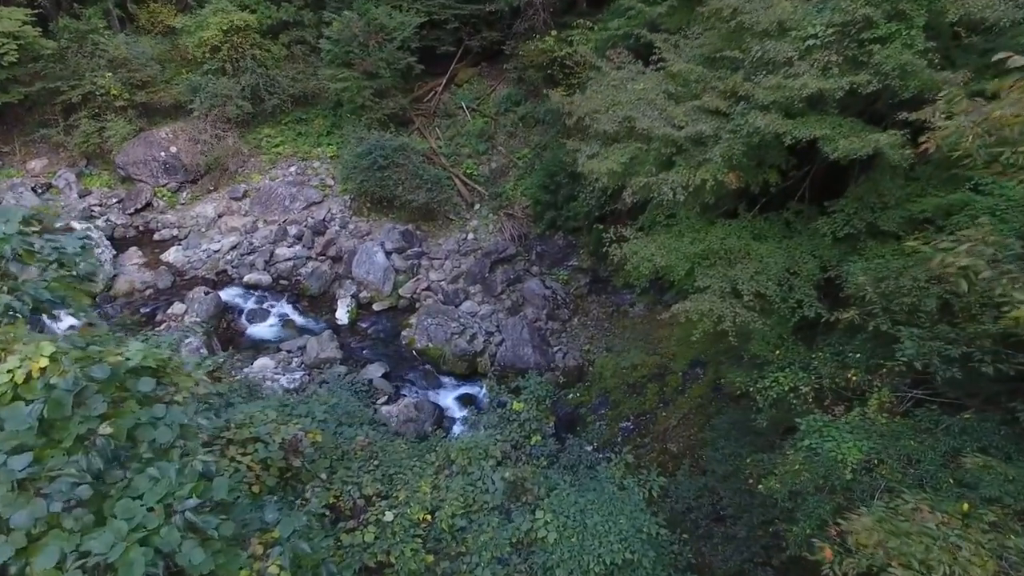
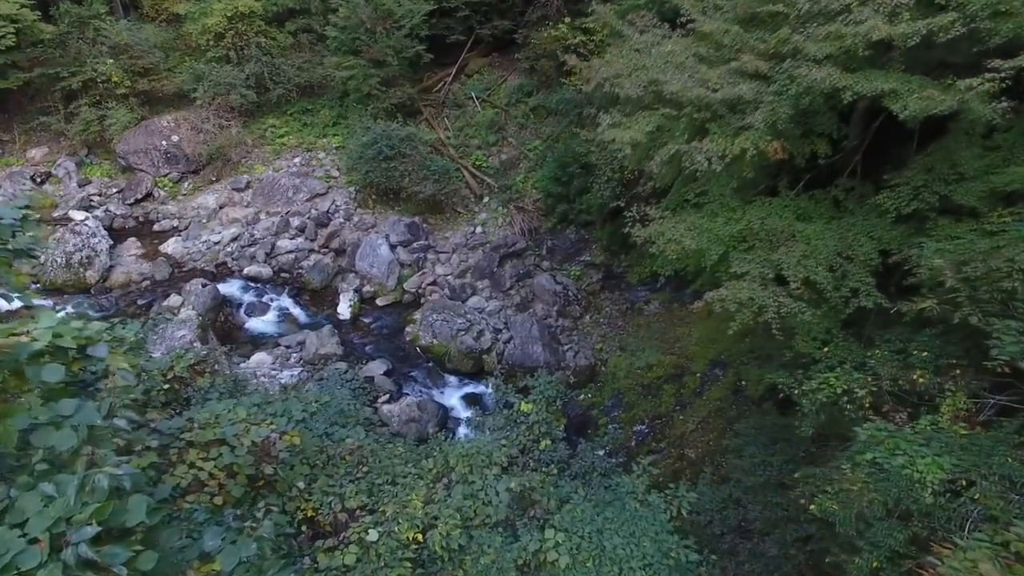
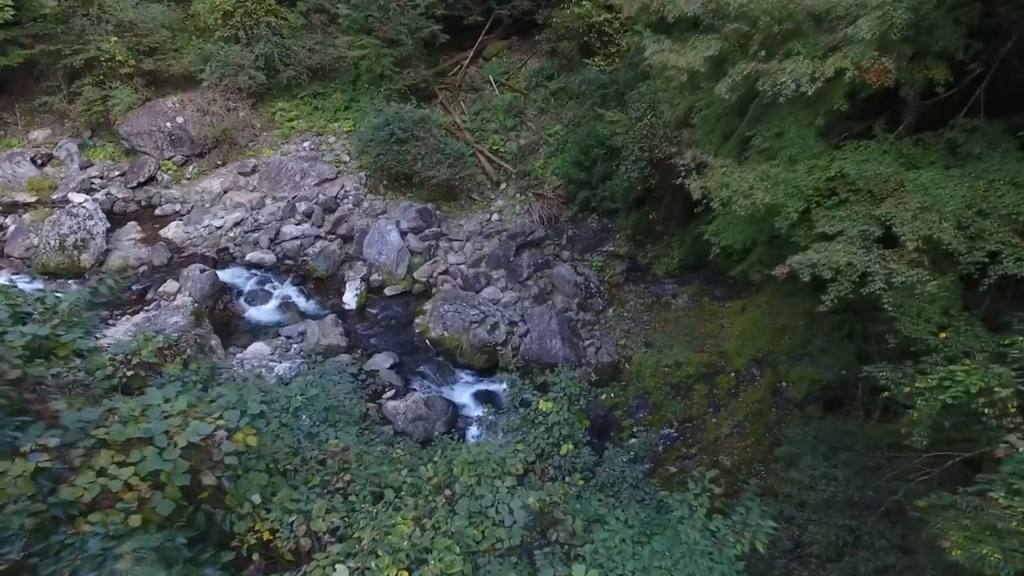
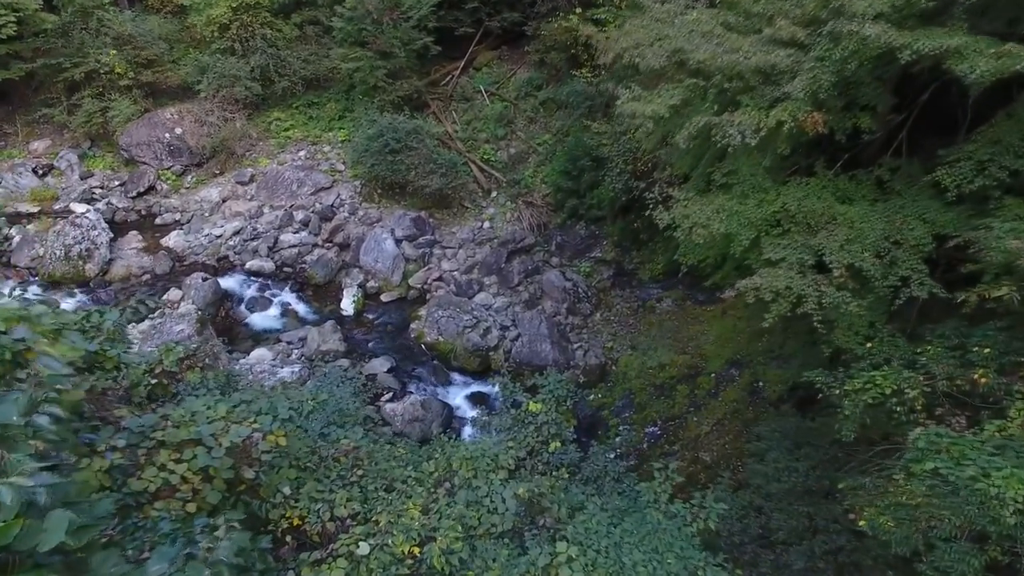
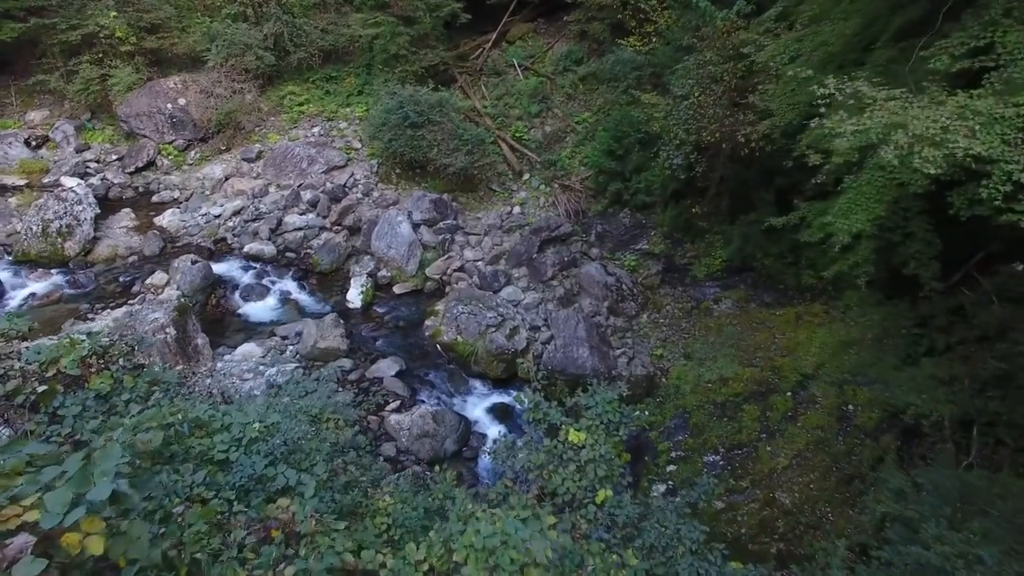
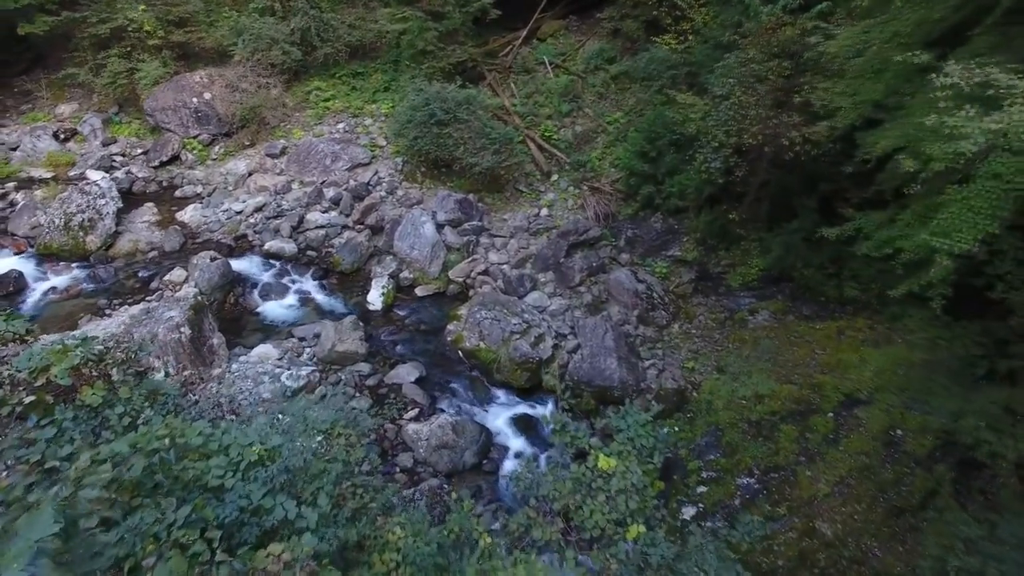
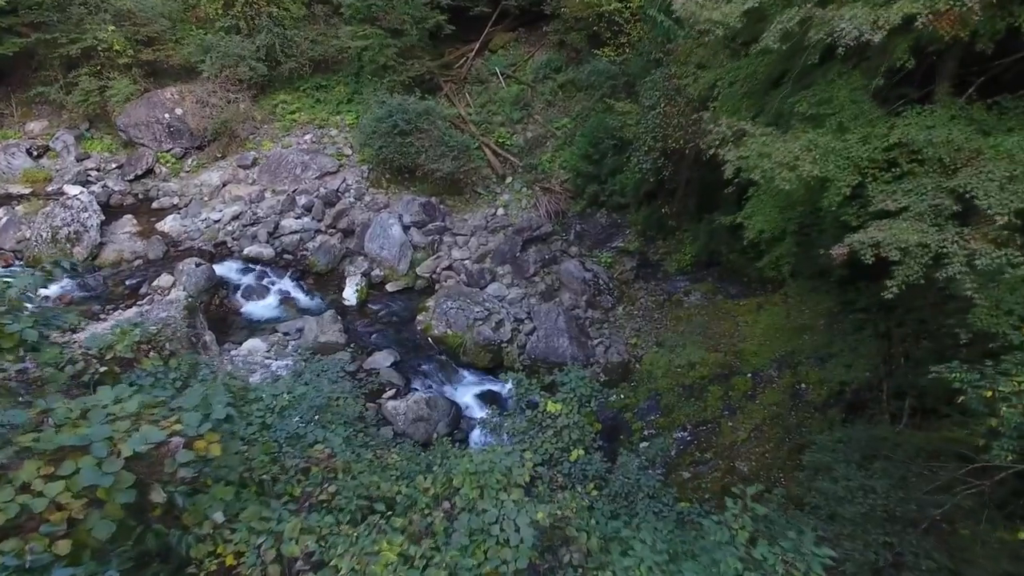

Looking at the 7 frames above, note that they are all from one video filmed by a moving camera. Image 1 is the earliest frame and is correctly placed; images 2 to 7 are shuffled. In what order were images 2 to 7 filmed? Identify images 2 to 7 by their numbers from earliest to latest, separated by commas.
2, 4, 3, 7, 5, 6
